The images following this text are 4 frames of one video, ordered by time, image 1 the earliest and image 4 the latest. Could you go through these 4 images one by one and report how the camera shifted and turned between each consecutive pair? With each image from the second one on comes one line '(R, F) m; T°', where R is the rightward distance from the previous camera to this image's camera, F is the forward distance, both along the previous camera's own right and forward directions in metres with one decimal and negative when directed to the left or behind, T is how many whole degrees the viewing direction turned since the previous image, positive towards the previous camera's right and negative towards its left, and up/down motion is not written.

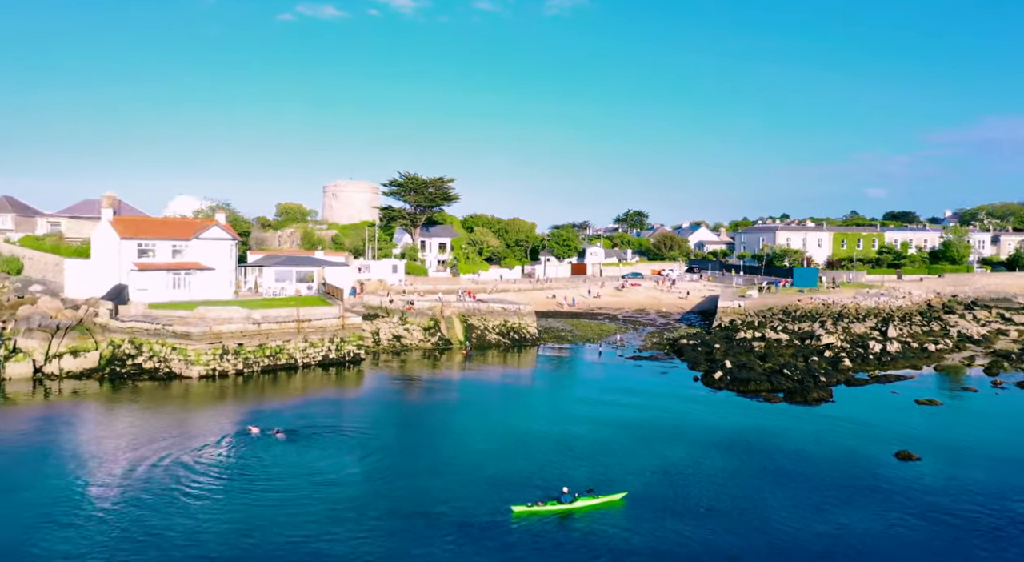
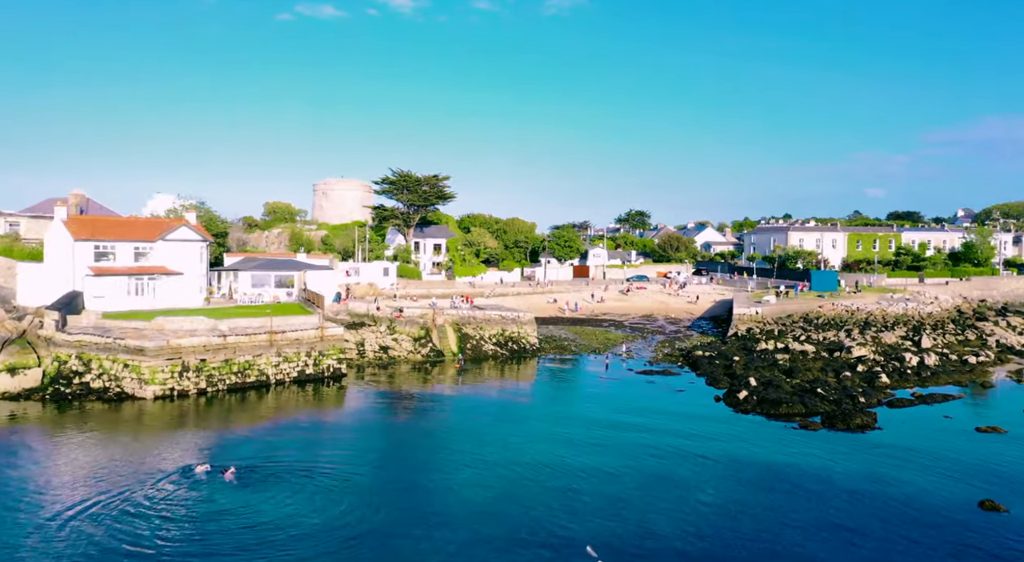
(+0.1, +4.3) m; 0°
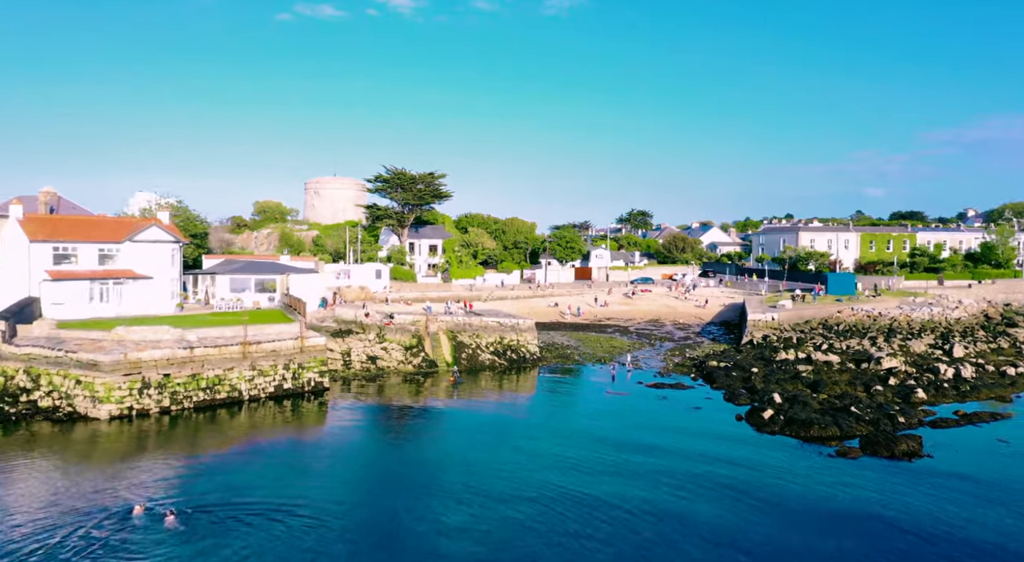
(0.0, +3.4) m; 0°
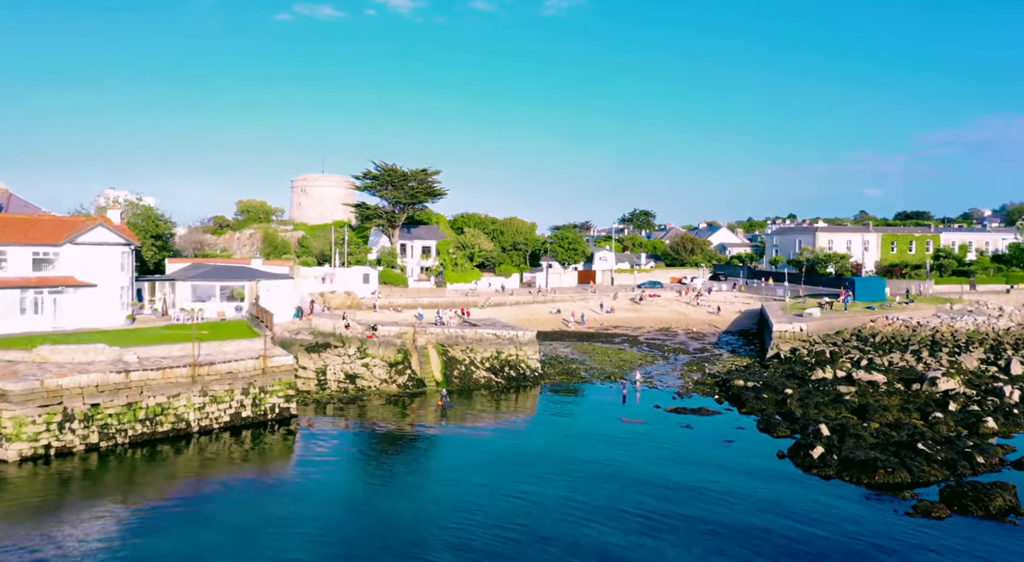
(0.0, +4.9) m; 0°
